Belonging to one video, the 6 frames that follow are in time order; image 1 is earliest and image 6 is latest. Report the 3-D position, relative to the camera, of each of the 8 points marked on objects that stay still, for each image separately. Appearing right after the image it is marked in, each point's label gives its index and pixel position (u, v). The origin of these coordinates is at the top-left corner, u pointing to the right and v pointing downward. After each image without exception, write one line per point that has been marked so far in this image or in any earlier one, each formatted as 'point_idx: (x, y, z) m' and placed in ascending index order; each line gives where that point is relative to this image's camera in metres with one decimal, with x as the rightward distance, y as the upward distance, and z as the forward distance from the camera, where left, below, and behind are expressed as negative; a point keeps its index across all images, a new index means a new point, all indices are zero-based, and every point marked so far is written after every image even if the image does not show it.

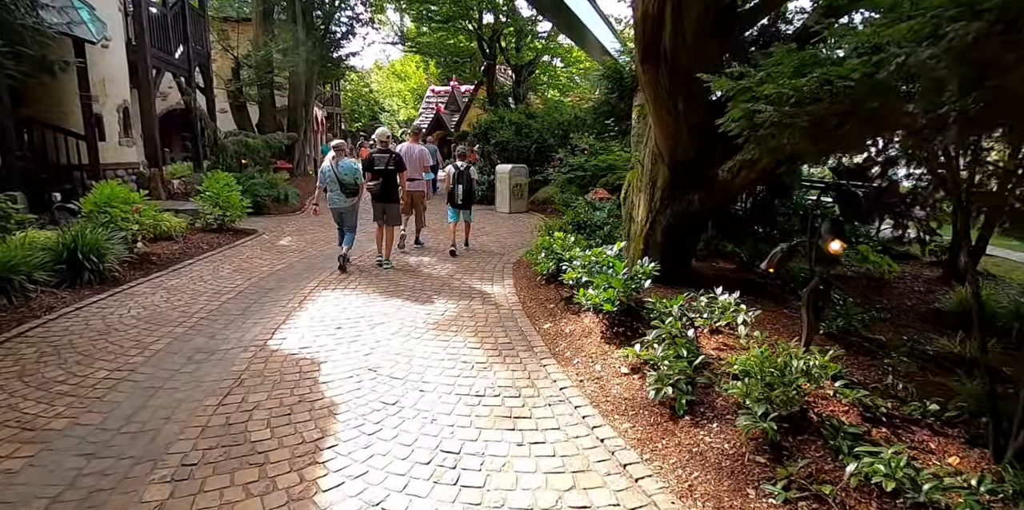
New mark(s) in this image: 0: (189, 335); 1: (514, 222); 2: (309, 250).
0: (-2.8, -0.7, +4.7) m
1: (+0.1, +0.8, +12.8) m
2: (-3.2, +0.1, +8.7) m
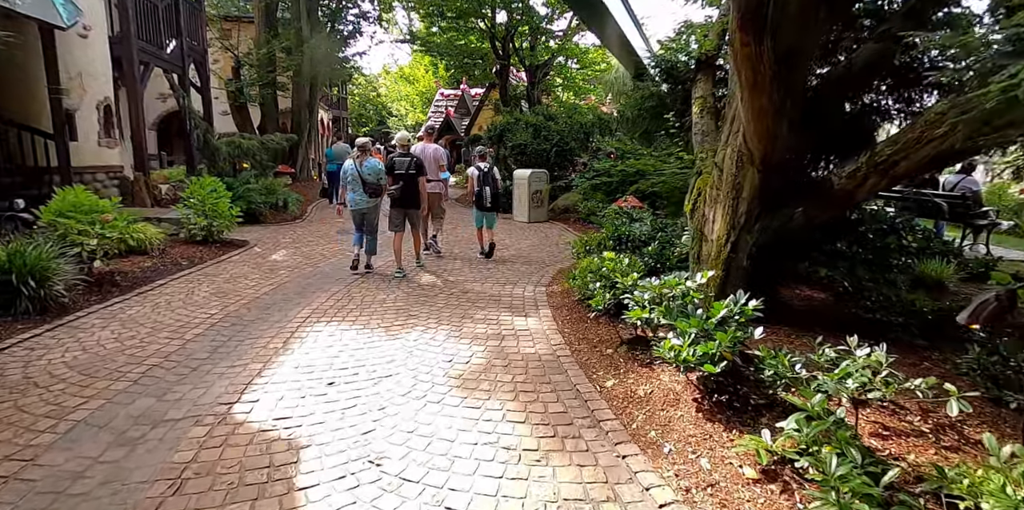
0: (-2.4, -0.9, +3.5) m
1: (+0.5, +0.5, +11.6) m
2: (-2.8, -0.1, +7.5) m
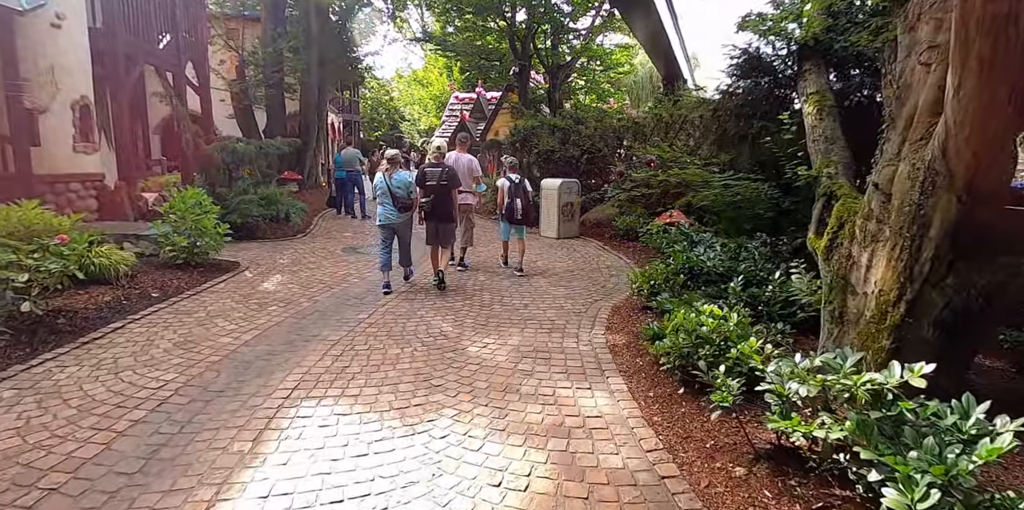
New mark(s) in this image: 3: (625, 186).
0: (-2.0, -1.2, +2.2) m
1: (+1.0, +0.1, +10.2) m
2: (-2.4, -0.5, +6.1) m
3: (+2.4, +1.5, +11.6) m
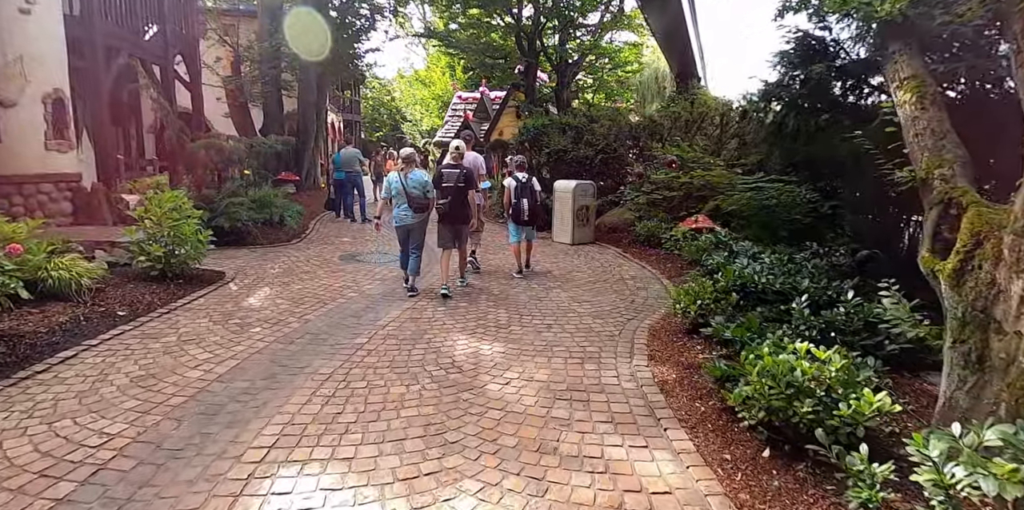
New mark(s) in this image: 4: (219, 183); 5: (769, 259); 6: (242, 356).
0: (-1.9, -1.3, +1.4) m
1: (+1.2, -0.1, +9.4) m
2: (-2.2, -0.6, +5.4) m
3: (+2.6, +1.3, +10.9) m
4: (-5.0, +1.2, +9.3) m
5: (+2.7, 0.0, +5.8) m
6: (-2.1, -0.8, +4.3) m
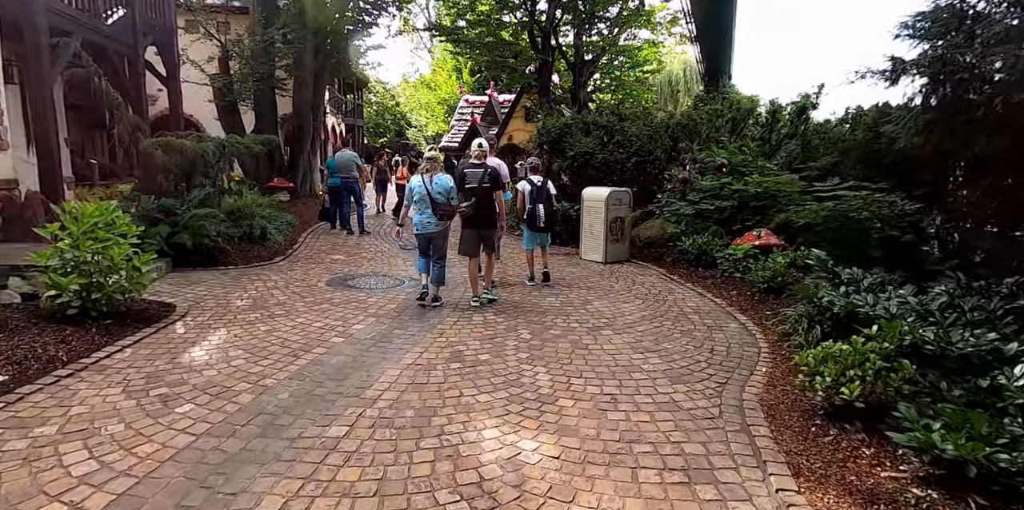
0: (-1.6, -1.5, -0.2) m
1: (+1.6, -0.4, +7.8) m
2: (-1.8, -0.9, +3.8) m
3: (+3.0, +1.0, +9.3) m
4: (-4.7, +0.9, +7.8) m
5: (+3.1, -0.3, +4.2) m
6: (-1.8, -1.1, +2.7) m
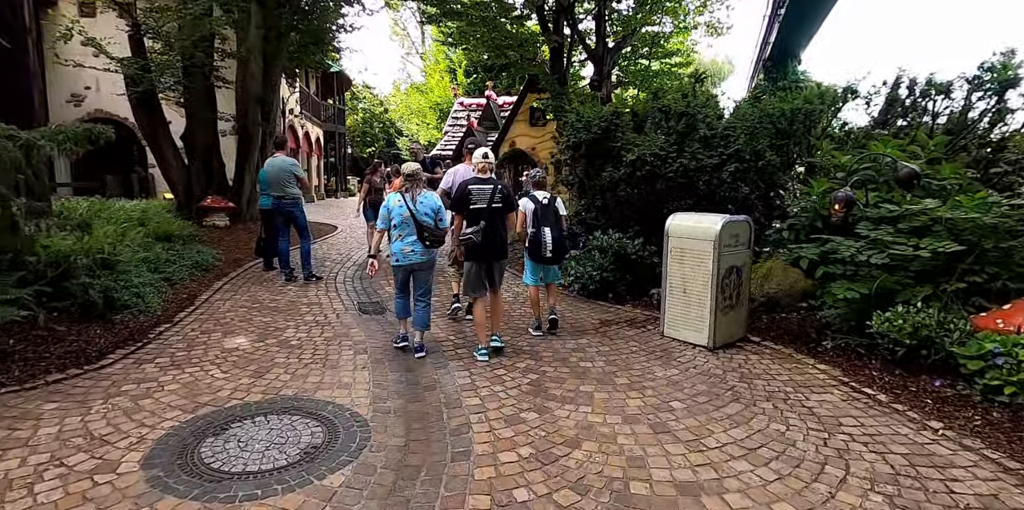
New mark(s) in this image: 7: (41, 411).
0: (-1.1, -2.1, -4.1) m
1: (+1.9, -1.1, +4.0) m
2: (-1.5, -1.5, -0.1) m
3: (+3.3, +0.3, +5.4) m
4: (-4.3, +0.2, +3.9) m
5: (+3.4, -1.0, +0.4) m
6: (-1.4, -1.7, -1.2) m
7: (-3.0, -1.0, +3.5) m
